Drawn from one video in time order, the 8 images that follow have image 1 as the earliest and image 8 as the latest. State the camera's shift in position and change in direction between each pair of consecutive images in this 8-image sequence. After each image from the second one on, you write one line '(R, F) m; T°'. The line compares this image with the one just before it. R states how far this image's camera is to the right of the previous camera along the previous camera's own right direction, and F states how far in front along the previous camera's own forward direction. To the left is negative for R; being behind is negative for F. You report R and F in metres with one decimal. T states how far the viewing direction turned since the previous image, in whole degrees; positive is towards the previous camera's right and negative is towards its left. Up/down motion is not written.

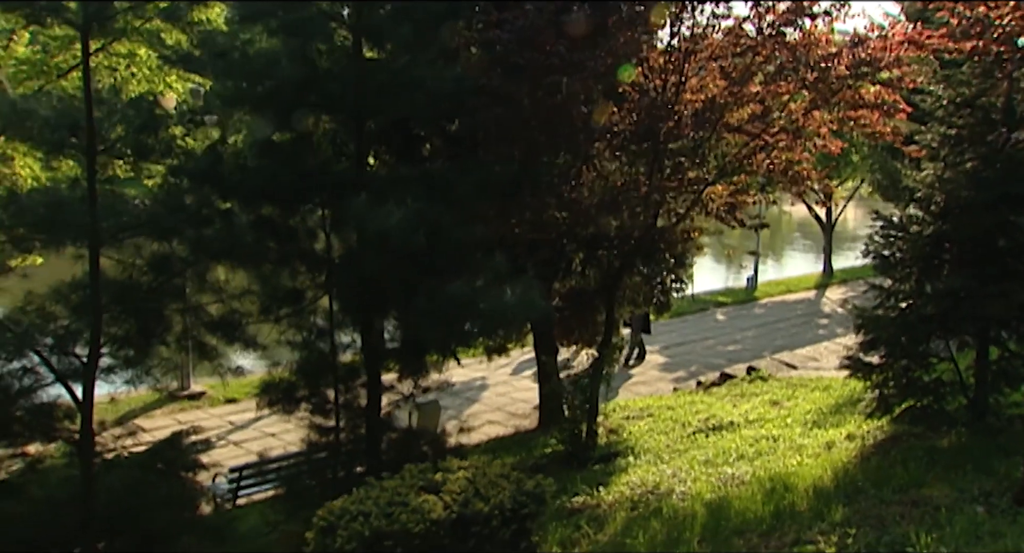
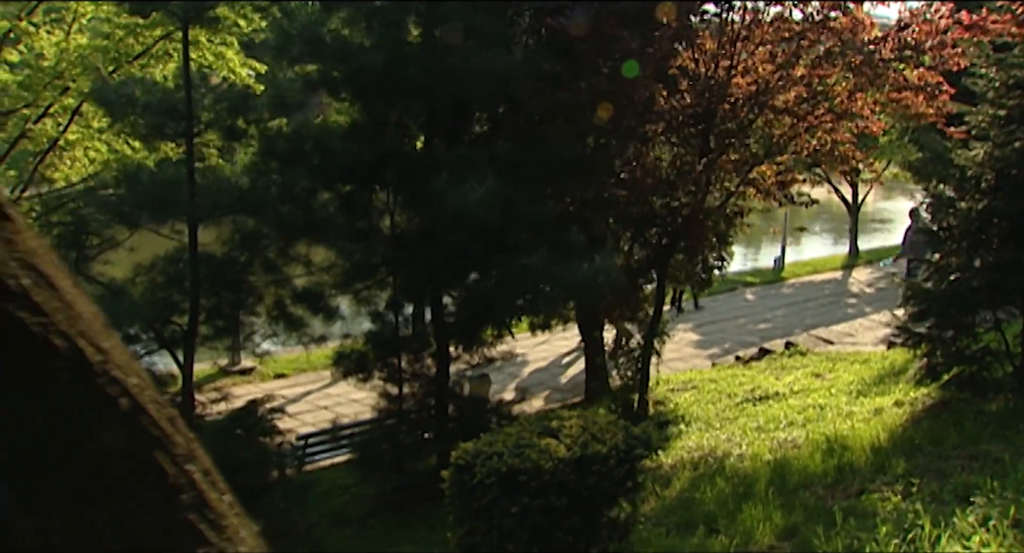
(-0.4, -0.4) m; -1°
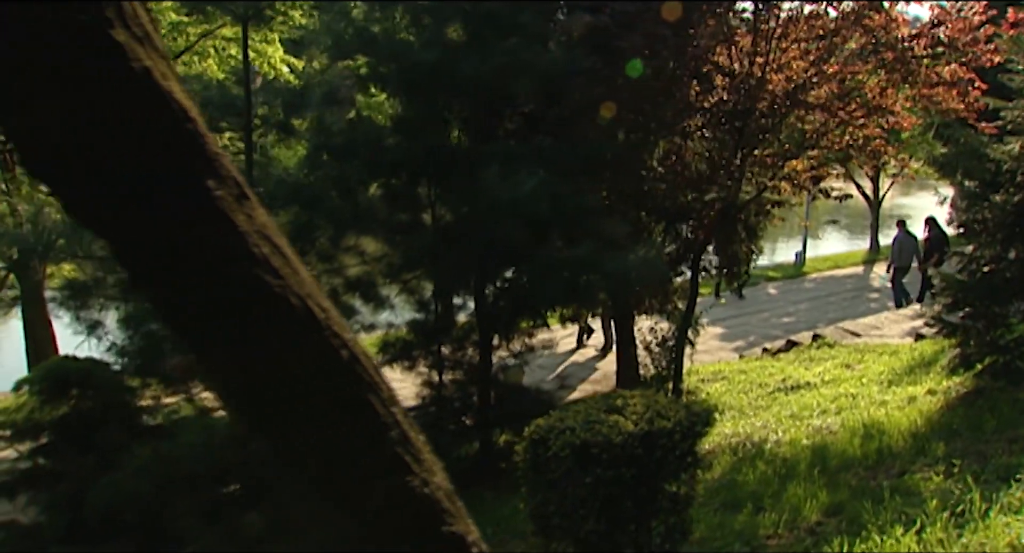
(-0.2, -0.2) m; -1°
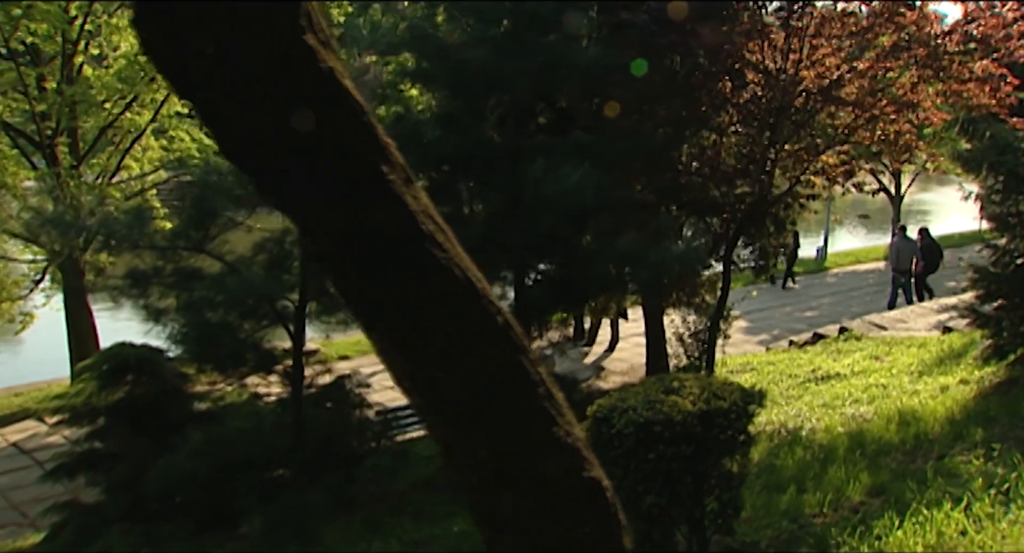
(-0.2, -0.2) m; -1°
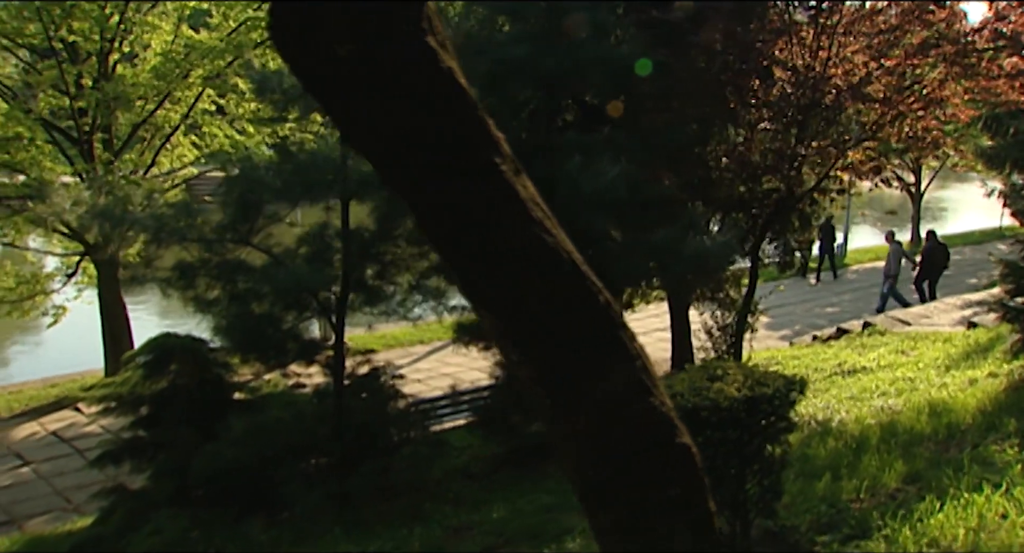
(-0.2, -0.2) m; -1°
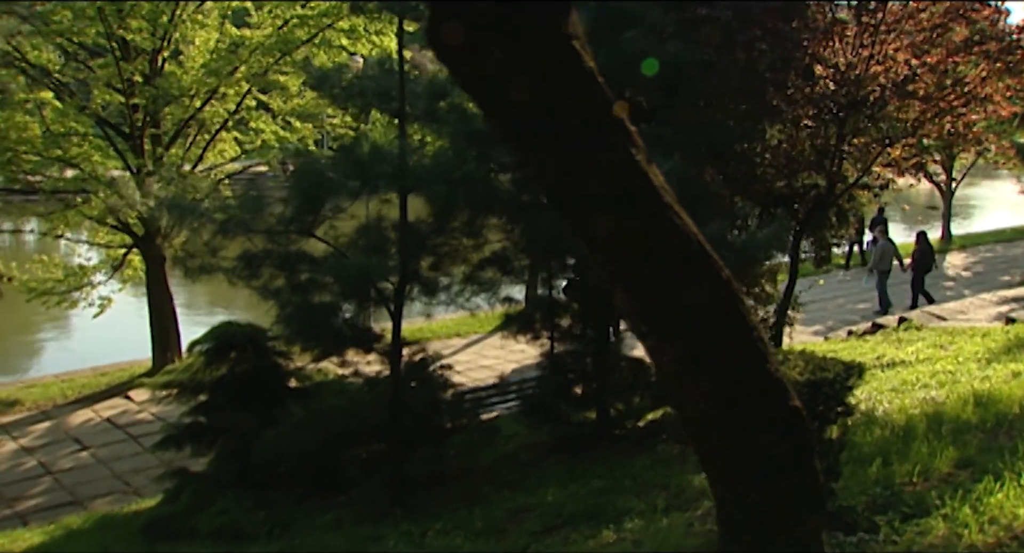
(-0.3, -0.2) m; -1°
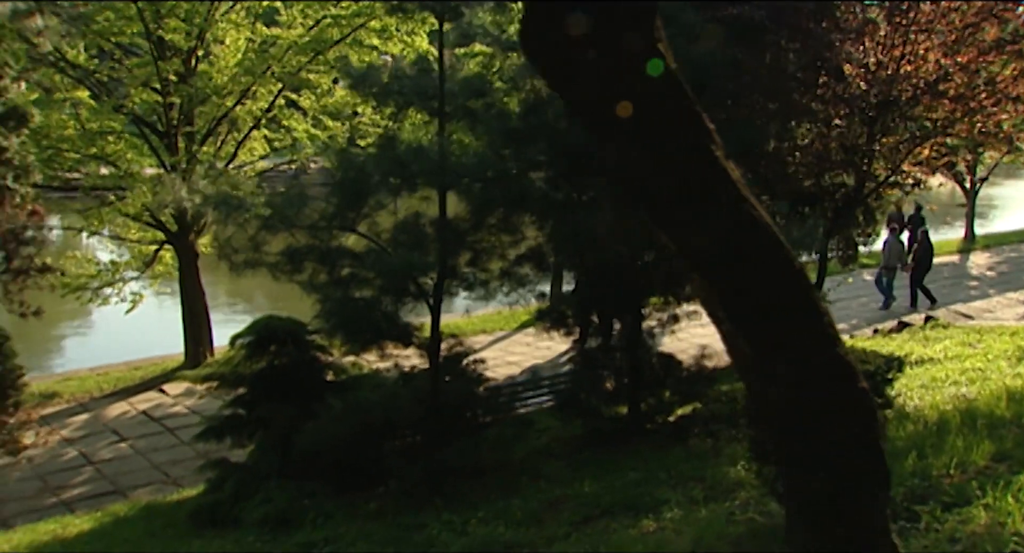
(-0.2, -0.1) m; -1°
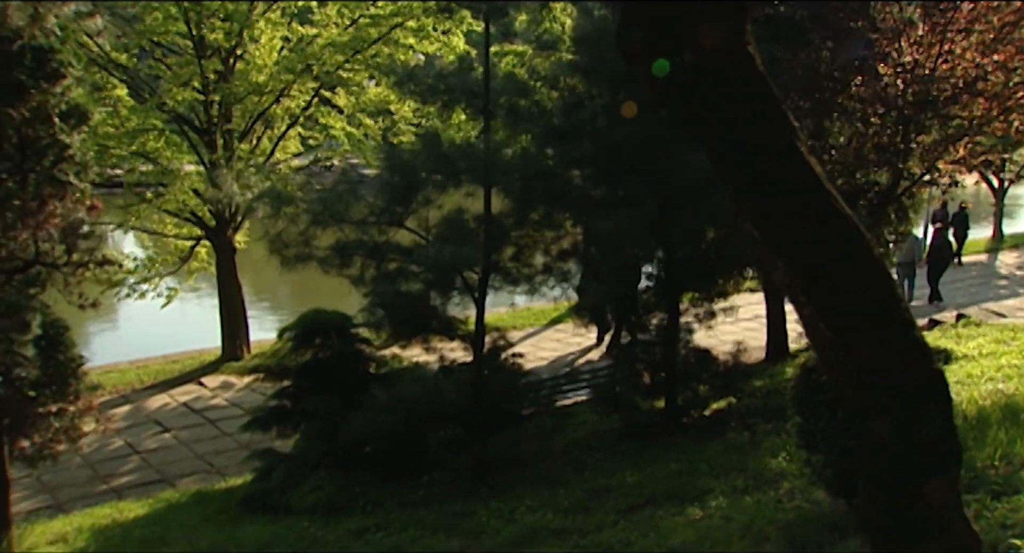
(-0.2, -0.1) m; -1°
